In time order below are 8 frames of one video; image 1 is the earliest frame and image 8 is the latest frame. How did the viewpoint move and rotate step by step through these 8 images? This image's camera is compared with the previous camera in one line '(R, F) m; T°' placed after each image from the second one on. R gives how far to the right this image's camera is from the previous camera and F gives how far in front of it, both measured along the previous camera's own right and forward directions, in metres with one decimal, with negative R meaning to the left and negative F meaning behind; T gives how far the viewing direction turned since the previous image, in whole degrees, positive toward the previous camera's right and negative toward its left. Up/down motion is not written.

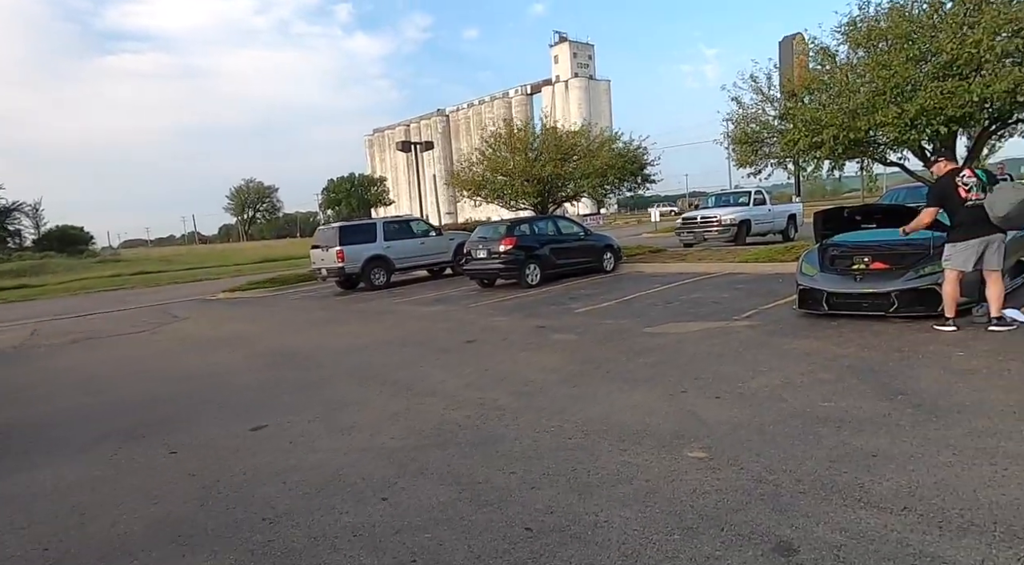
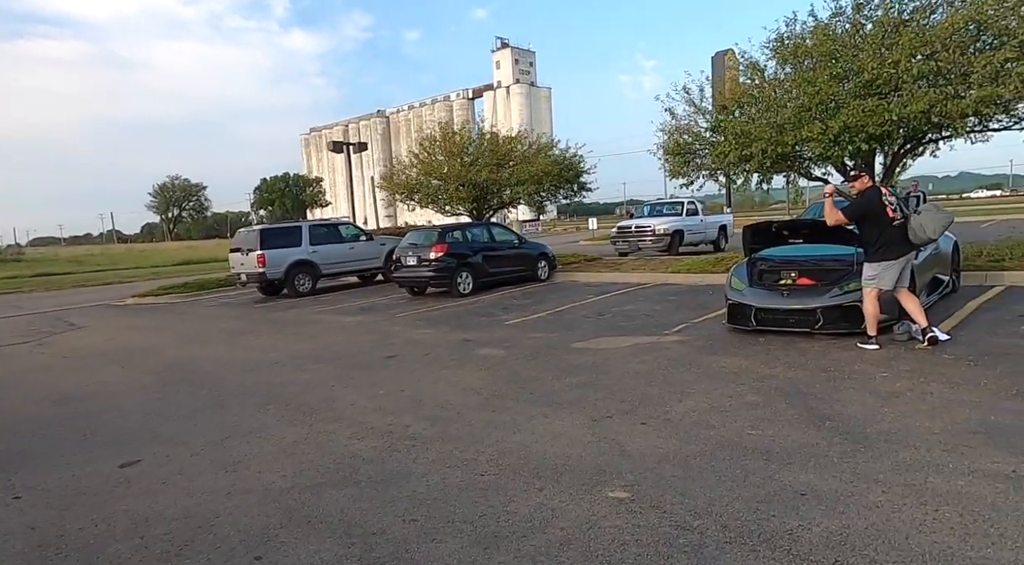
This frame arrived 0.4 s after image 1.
(+0.2, +0.4) m; +5°
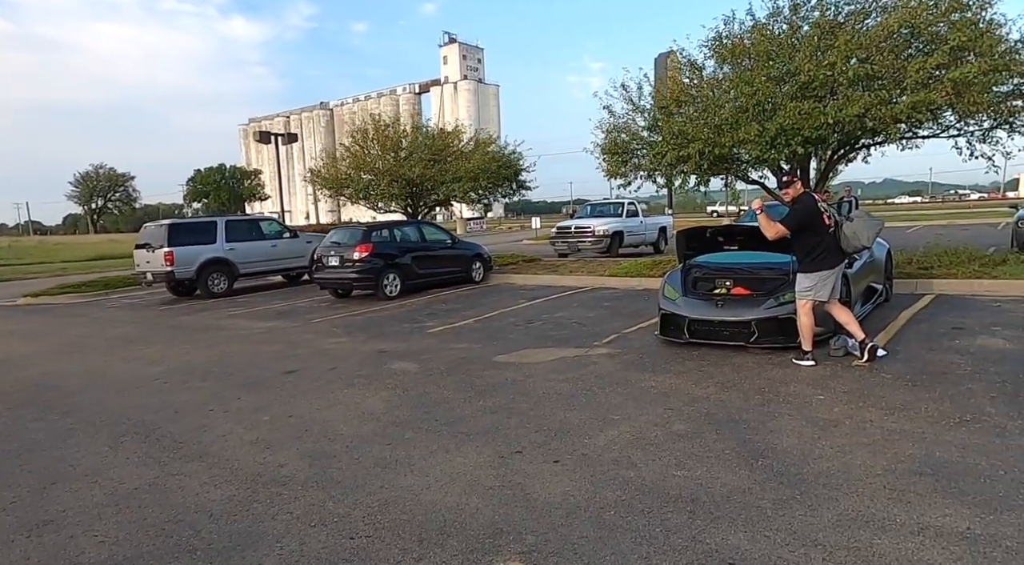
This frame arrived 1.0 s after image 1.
(+0.3, +0.6) m; +5°
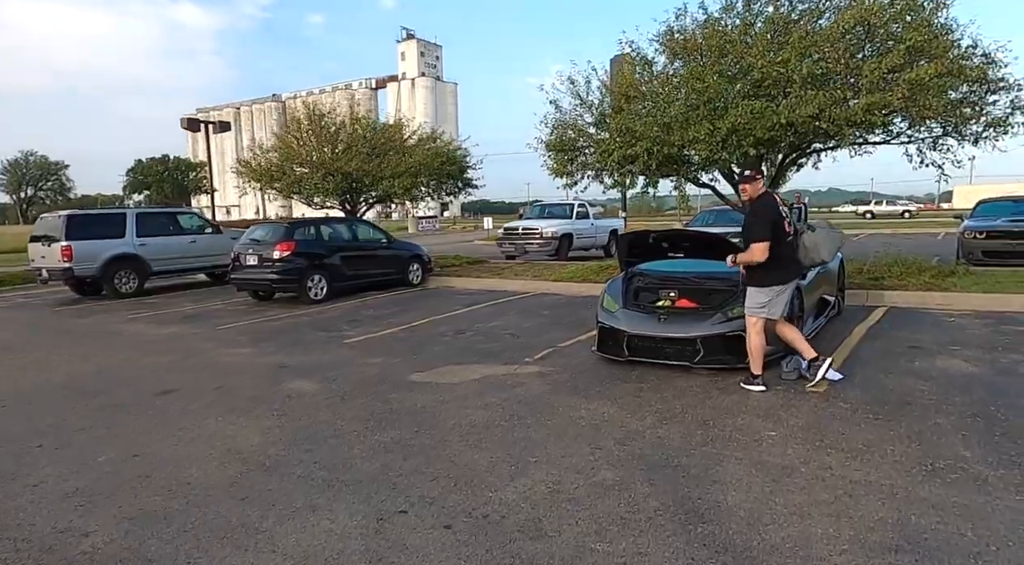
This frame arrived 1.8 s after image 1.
(+0.3, +0.8) m; +4°
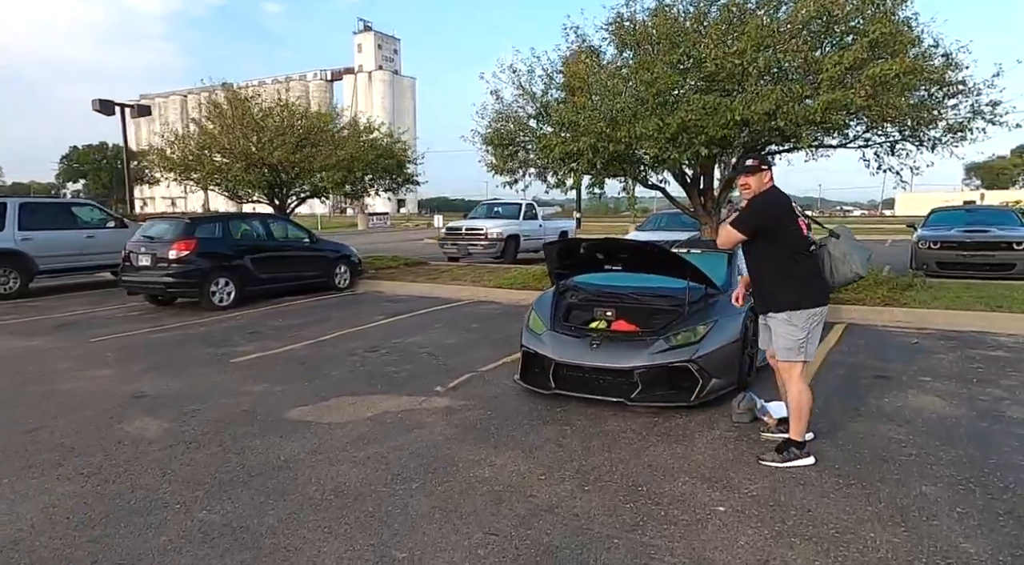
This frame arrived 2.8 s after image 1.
(+0.4, +1.1) m; +4°
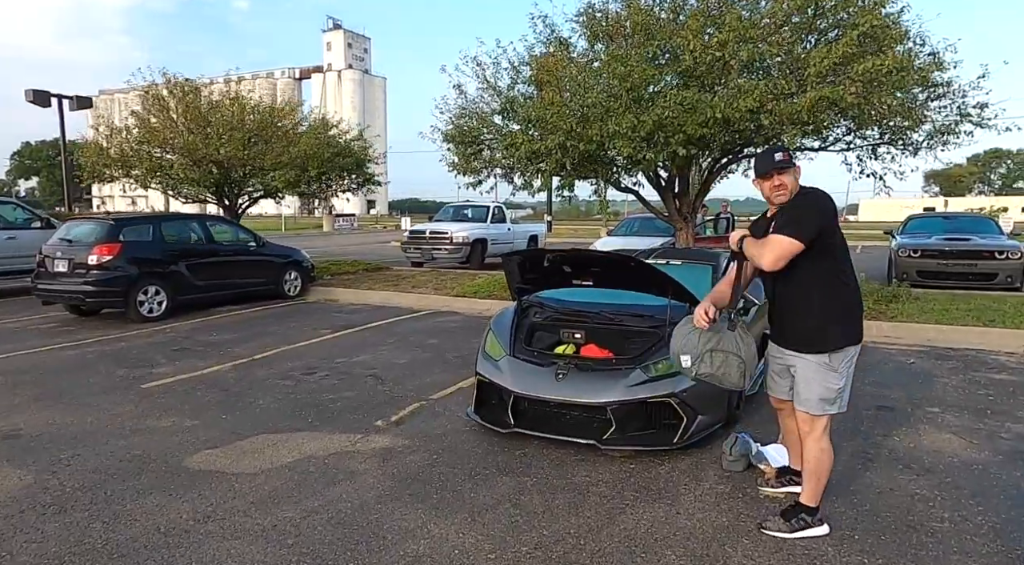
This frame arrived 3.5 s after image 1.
(+0.1, +0.8) m; +2°
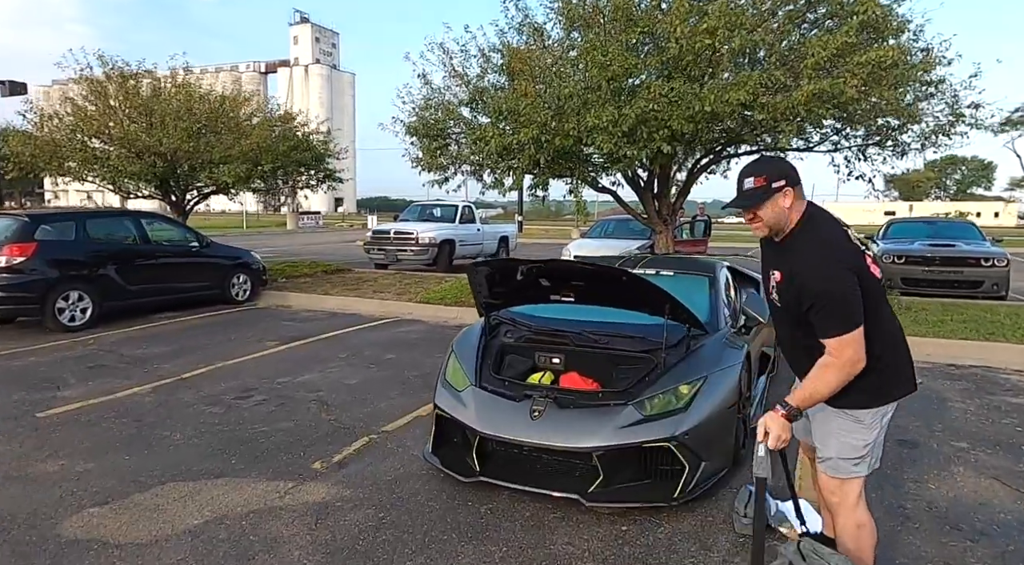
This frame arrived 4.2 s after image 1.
(0.0, +0.8) m; +3°
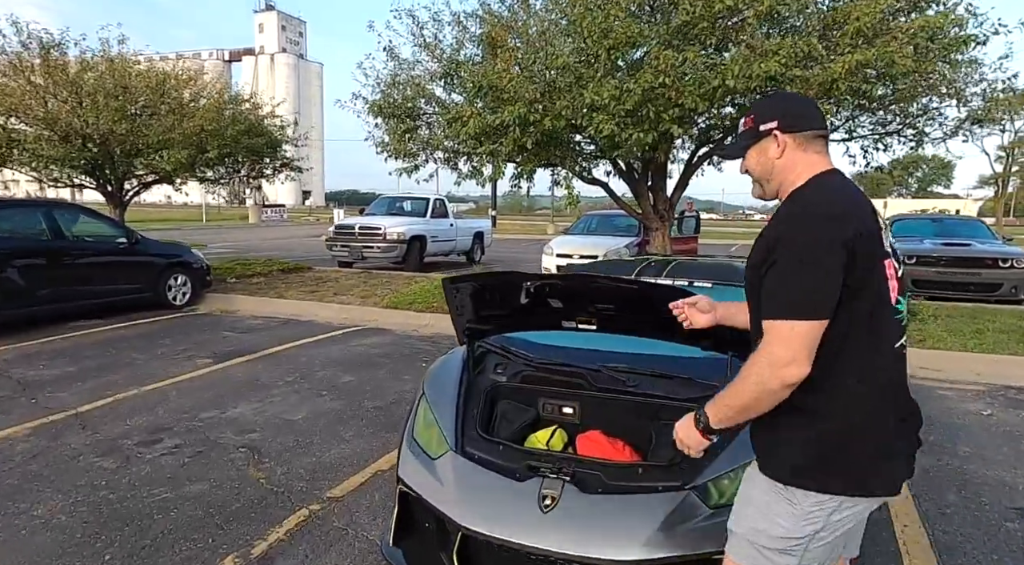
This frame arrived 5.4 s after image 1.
(-0.1, +1.2) m; +2°
